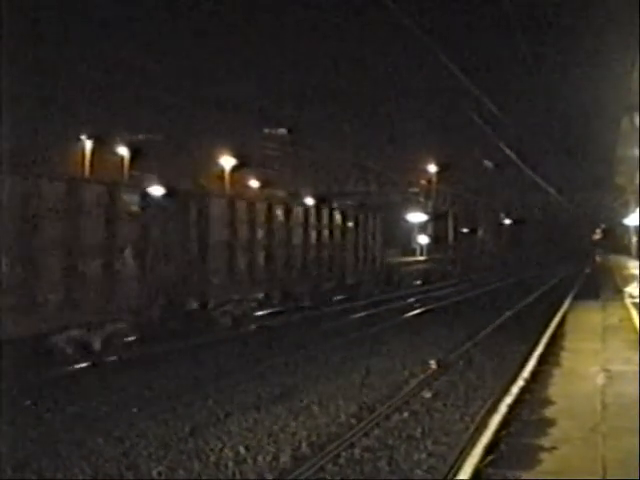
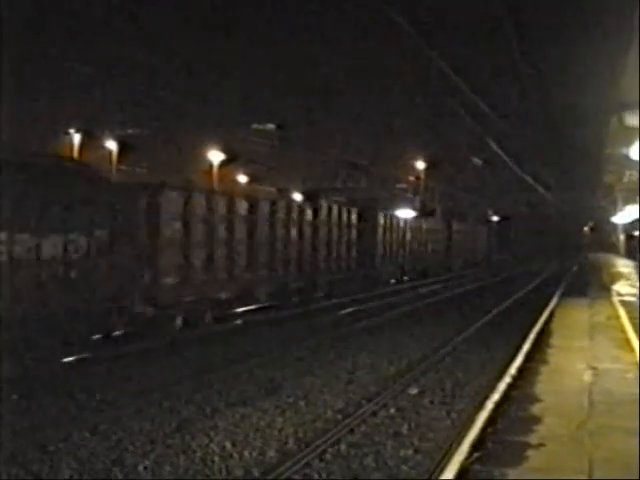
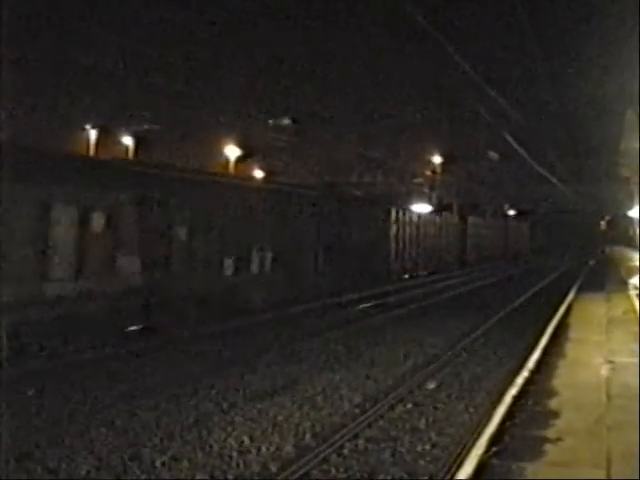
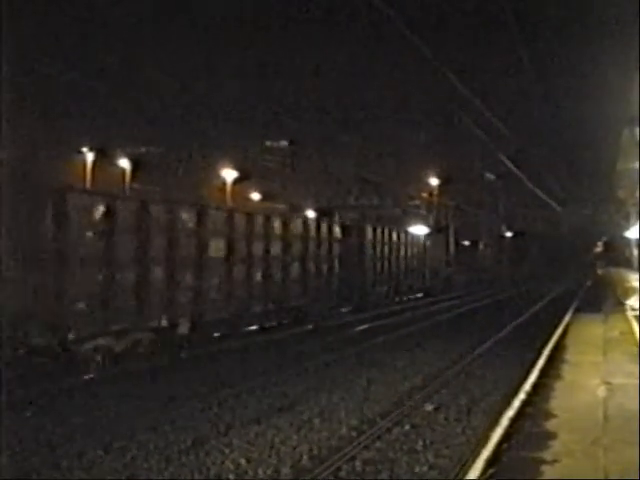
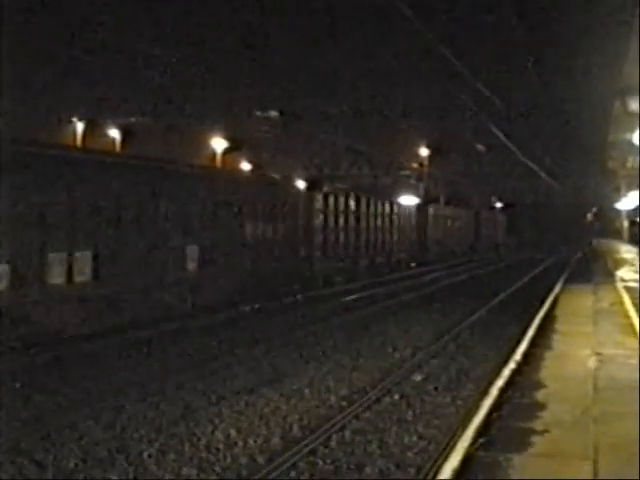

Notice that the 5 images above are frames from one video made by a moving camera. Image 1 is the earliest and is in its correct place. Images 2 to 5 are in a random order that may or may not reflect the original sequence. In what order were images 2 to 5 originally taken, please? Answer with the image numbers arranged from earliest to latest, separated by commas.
4, 2, 5, 3
